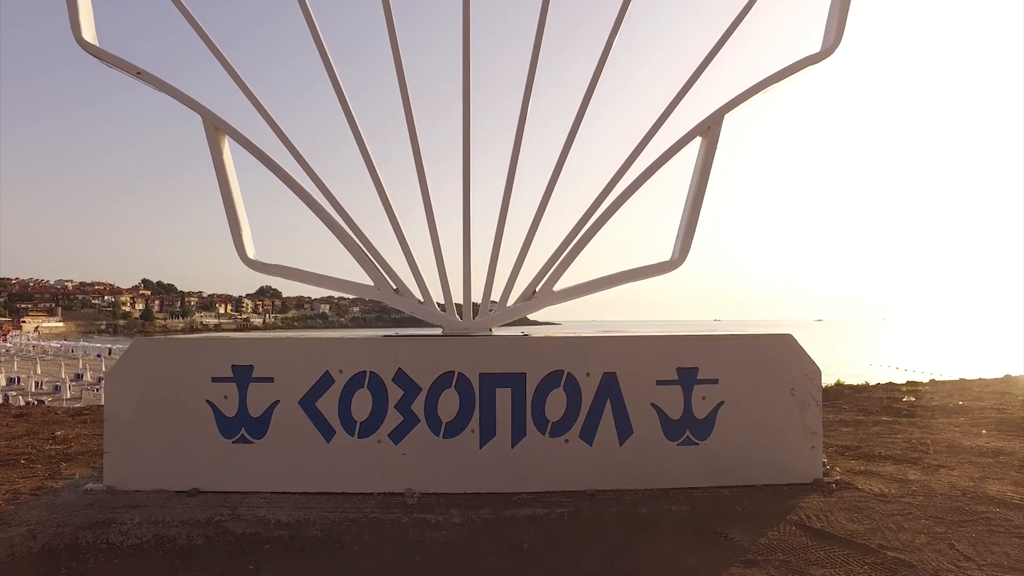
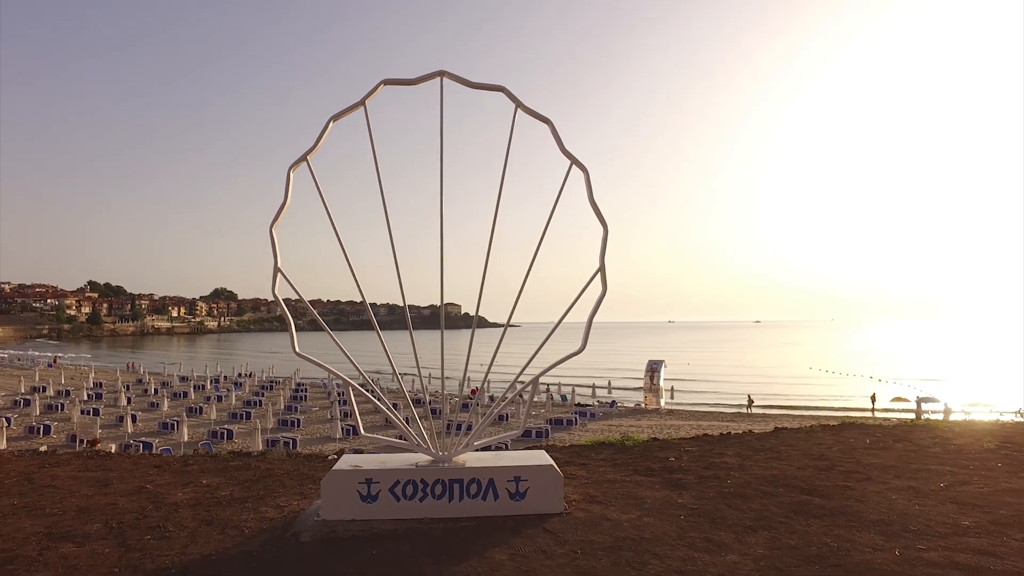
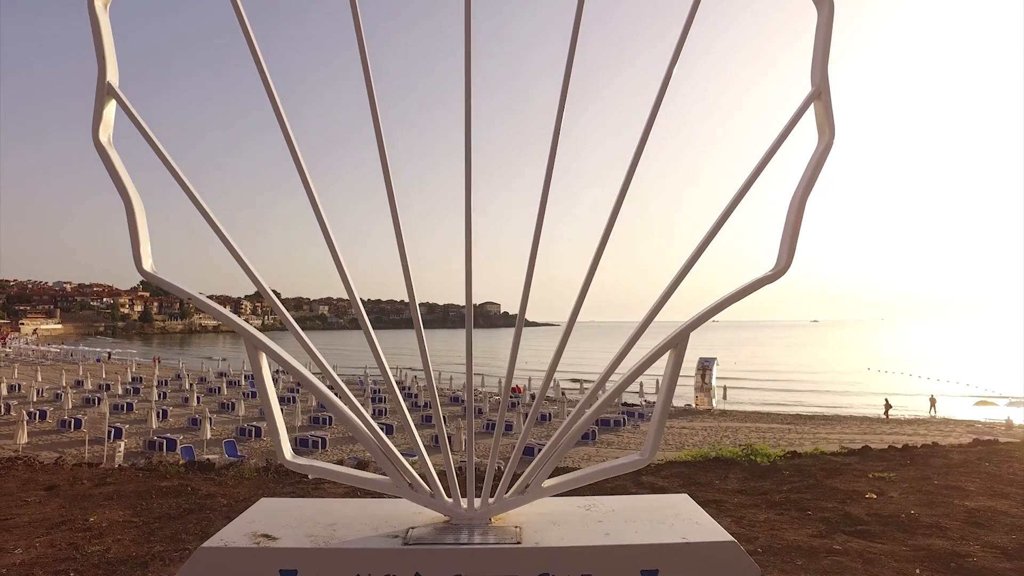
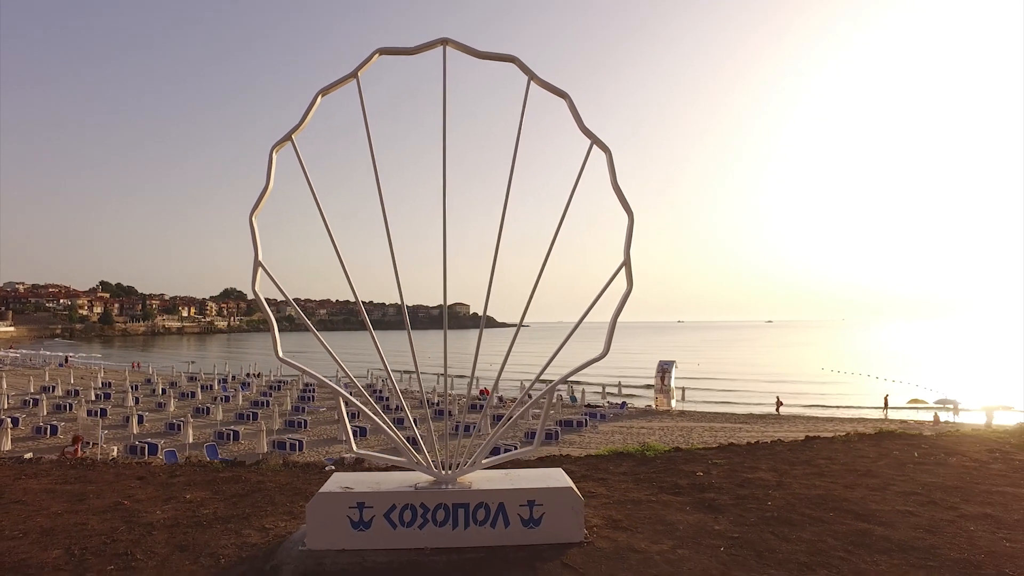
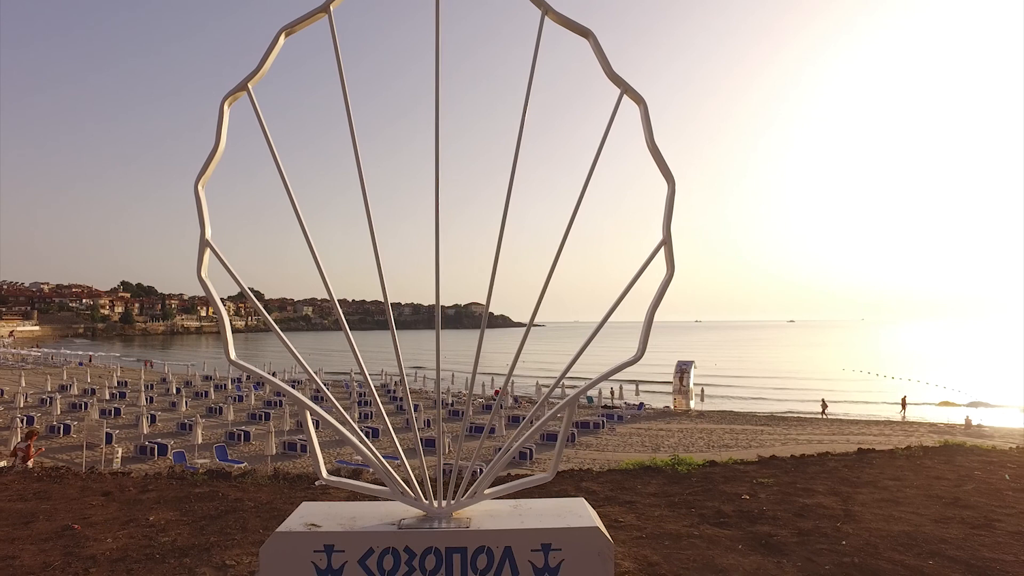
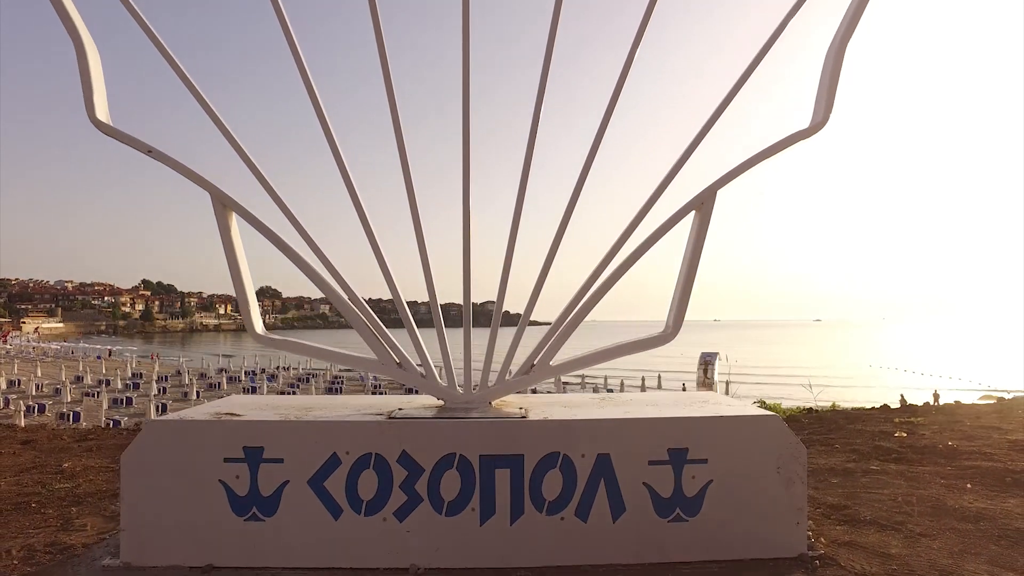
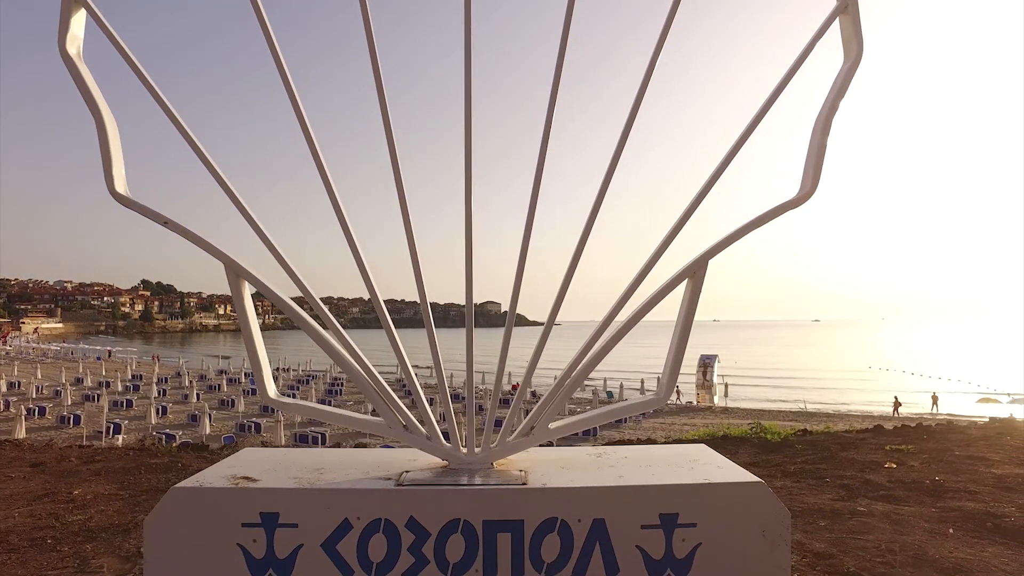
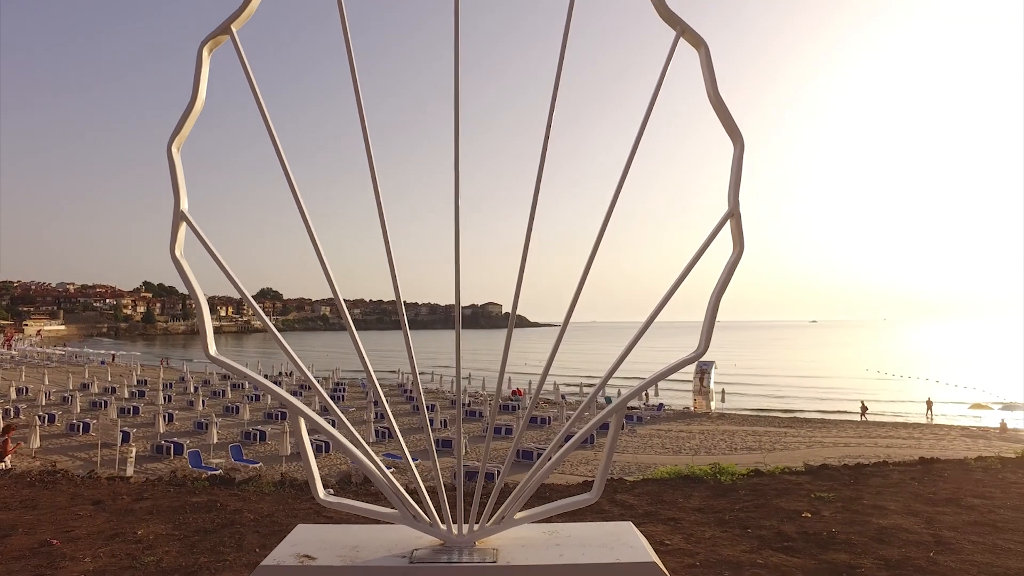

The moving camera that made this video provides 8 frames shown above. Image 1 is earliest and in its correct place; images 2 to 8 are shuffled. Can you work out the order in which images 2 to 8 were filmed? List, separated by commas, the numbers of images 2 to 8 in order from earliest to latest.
6, 7, 3, 8, 5, 4, 2
